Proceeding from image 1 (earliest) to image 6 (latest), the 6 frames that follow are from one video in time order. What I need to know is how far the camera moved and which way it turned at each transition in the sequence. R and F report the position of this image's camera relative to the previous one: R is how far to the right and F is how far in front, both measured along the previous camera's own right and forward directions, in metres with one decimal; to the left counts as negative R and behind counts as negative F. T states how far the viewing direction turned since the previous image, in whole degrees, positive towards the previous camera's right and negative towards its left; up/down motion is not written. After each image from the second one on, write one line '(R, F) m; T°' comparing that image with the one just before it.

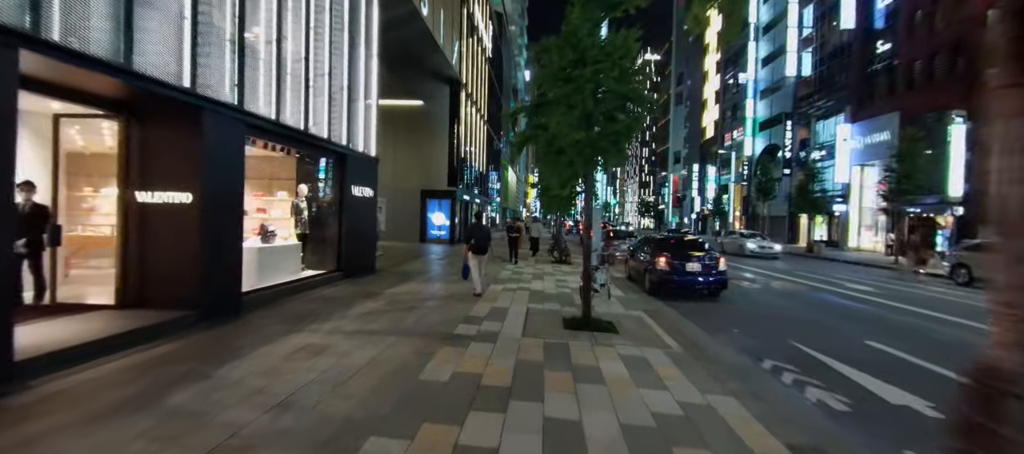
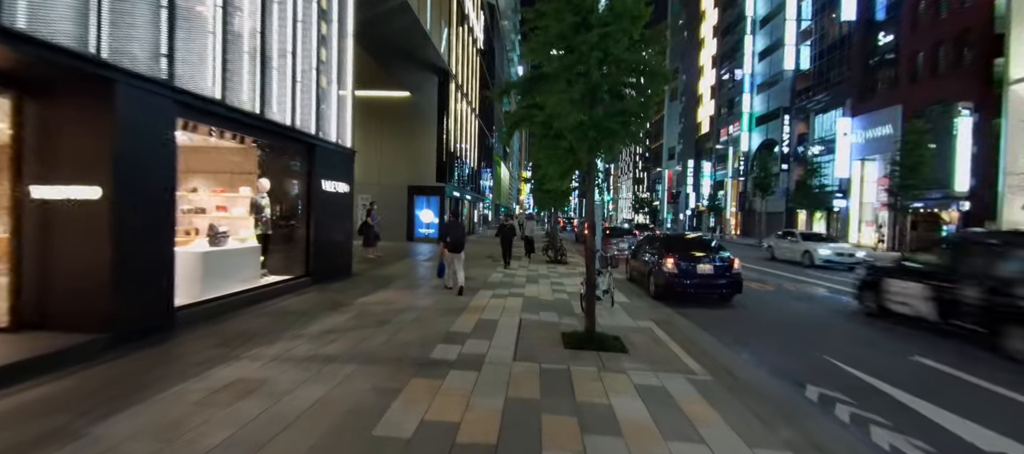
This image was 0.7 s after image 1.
(+0.1, +1.3) m; +1°
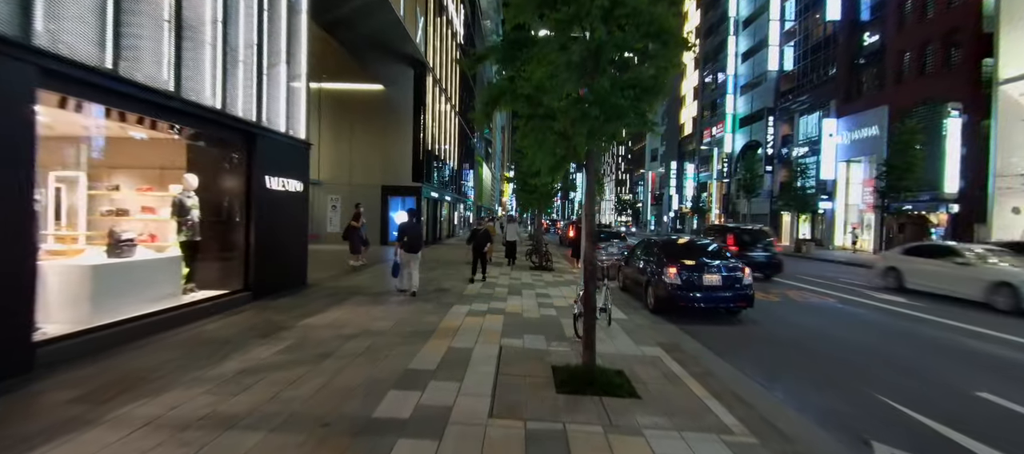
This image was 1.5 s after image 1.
(+0.1, +1.5) m; +2°
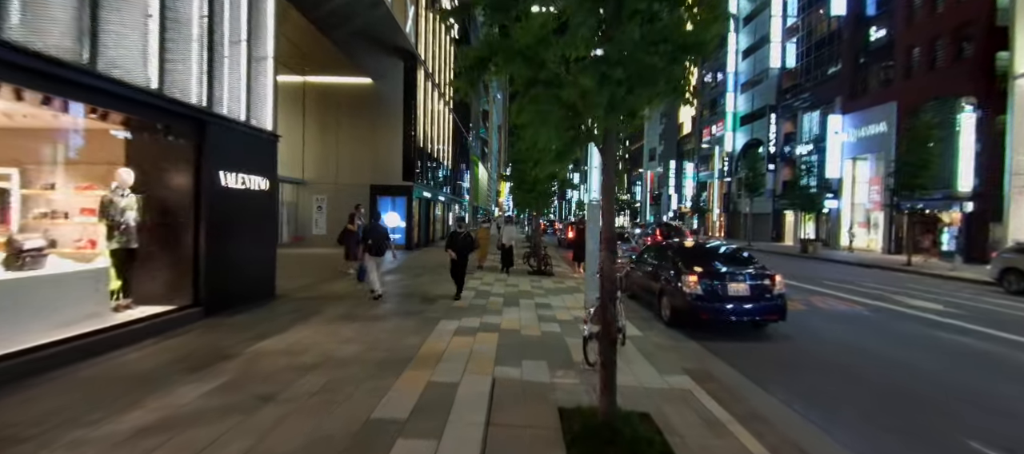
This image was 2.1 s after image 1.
(0.0, +1.3) m; 0°
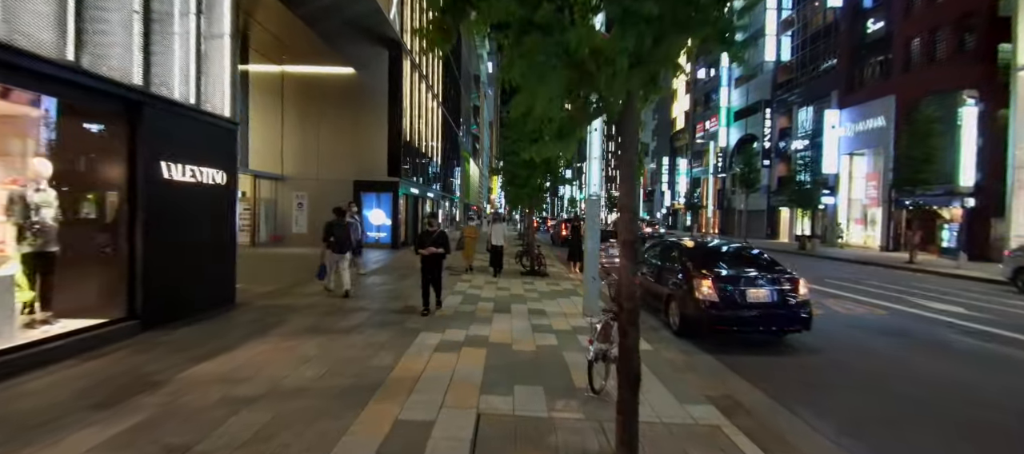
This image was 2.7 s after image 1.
(0.0, +1.0) m; +1°
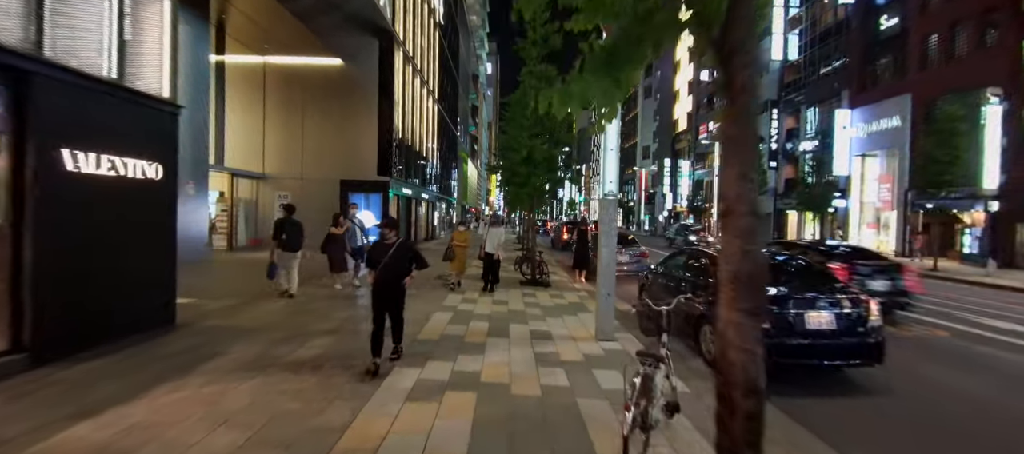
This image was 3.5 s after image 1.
(0.0, +1.5) m; 0°
